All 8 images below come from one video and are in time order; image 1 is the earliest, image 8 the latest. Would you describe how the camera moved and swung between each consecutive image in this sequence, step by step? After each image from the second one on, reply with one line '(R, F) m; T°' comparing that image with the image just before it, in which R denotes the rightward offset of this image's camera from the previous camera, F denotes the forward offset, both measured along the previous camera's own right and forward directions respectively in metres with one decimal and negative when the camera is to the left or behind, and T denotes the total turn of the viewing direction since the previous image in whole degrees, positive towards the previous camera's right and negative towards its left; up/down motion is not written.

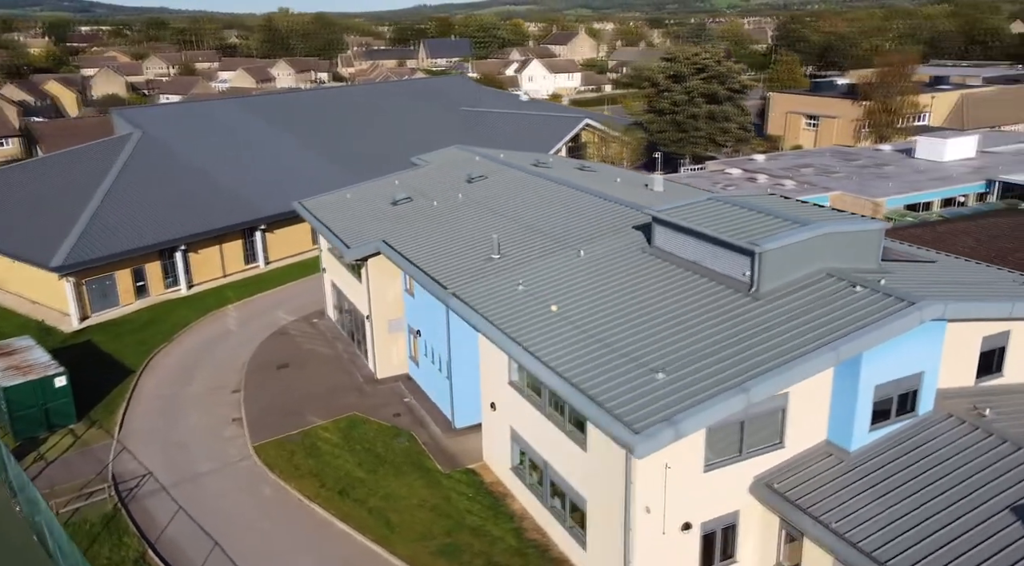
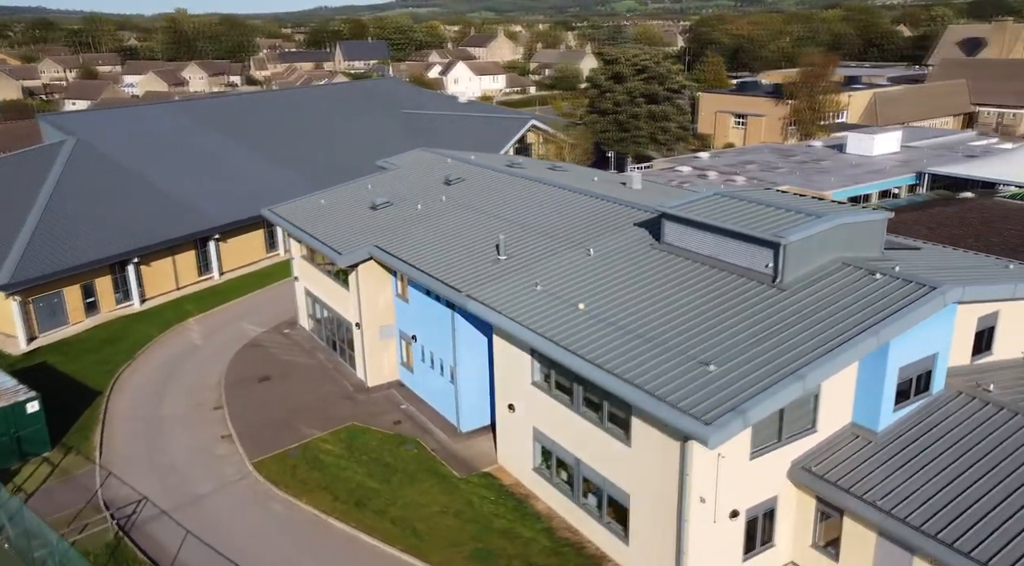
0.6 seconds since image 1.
(-2.8, +0.2) m; +7°
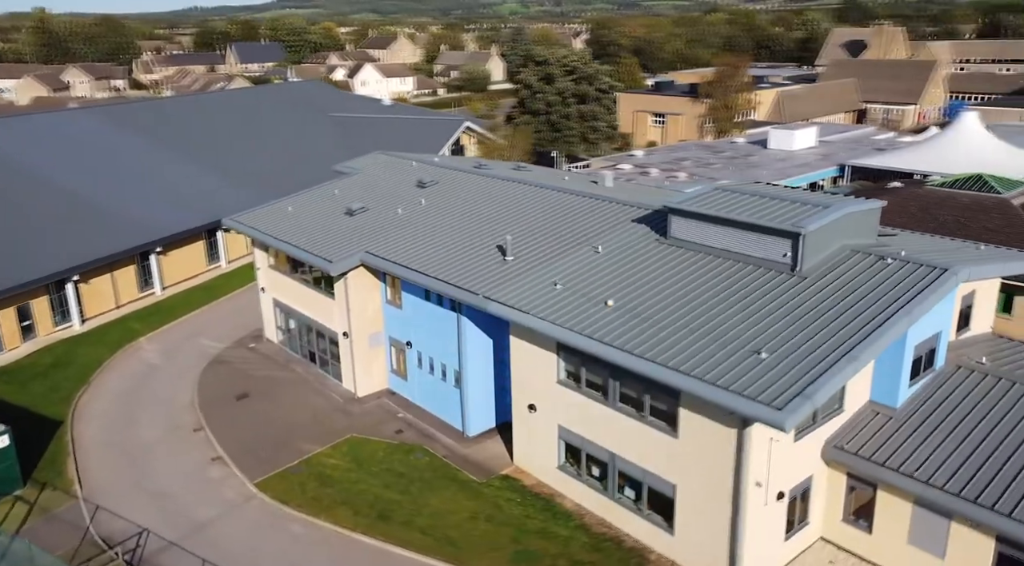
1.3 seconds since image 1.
(-3.4, +0.3) m; +8°
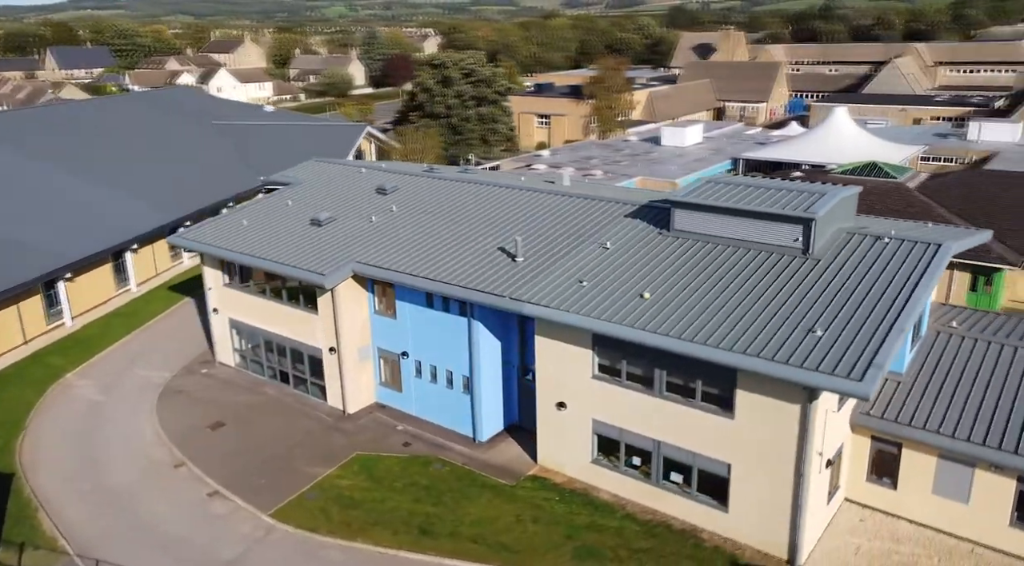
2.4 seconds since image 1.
(-4.9, +0.5) m; +12°
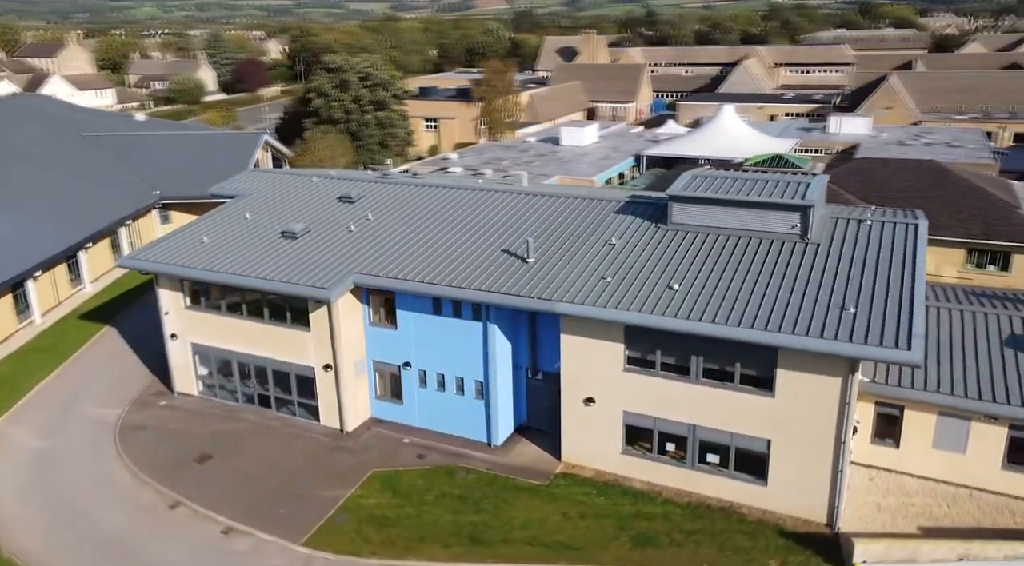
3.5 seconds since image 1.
(-5.0, +0.5) m; +12°
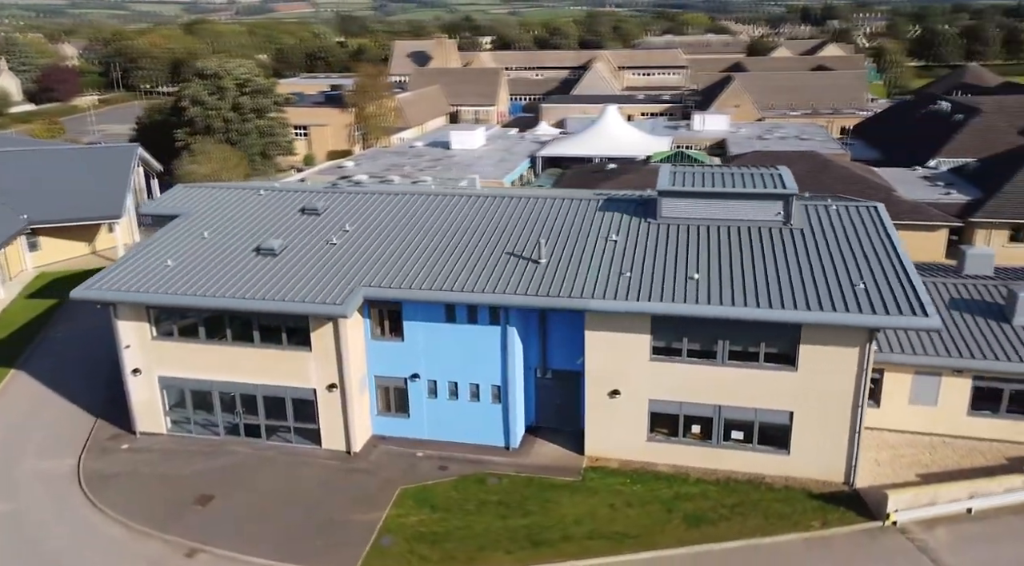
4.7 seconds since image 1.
(-5.5, +0.6) m; +13°
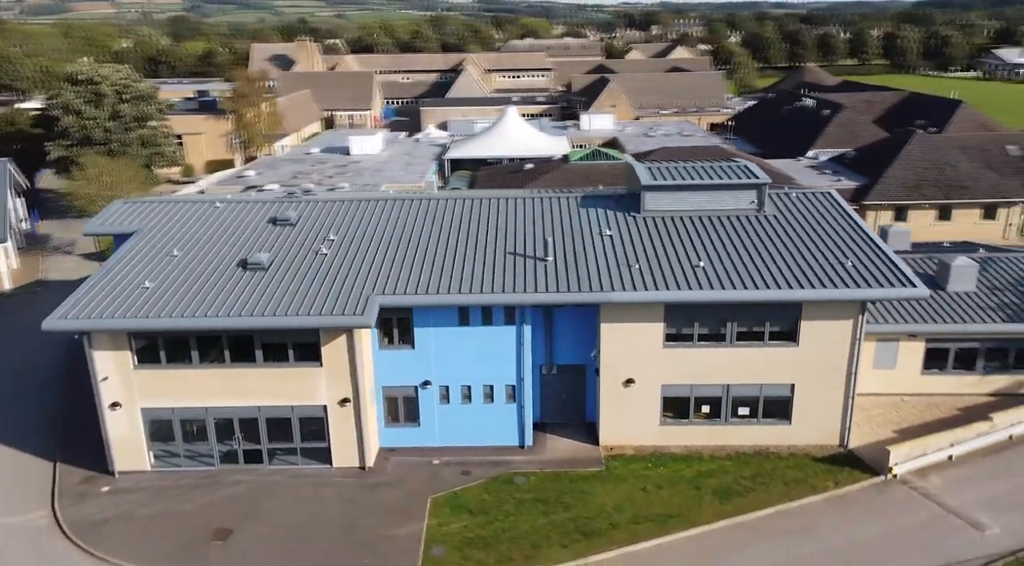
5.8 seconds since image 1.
(-4.9, +0.4) m; +12°
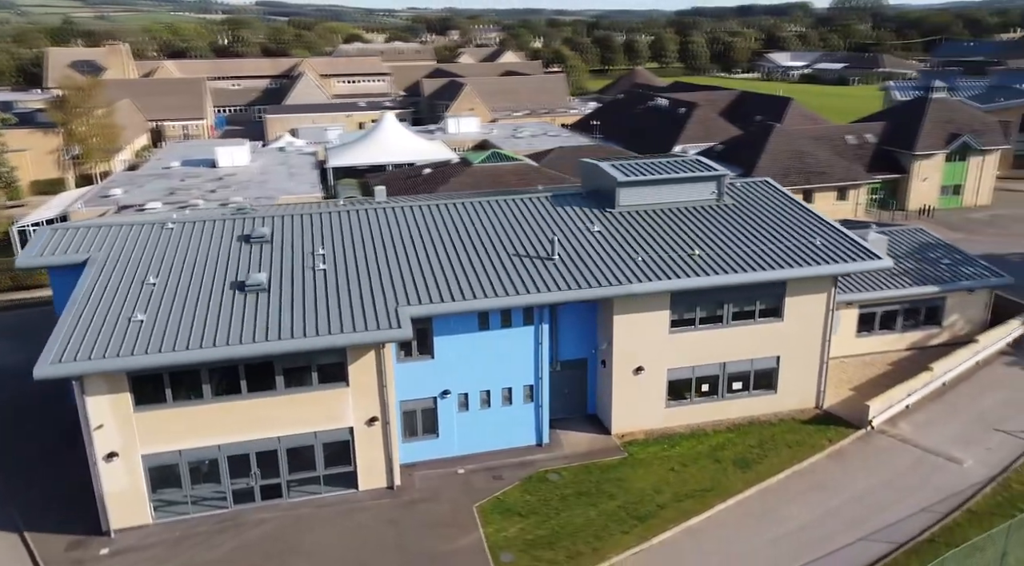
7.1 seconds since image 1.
(-6.0, +0.7) m; +14°
